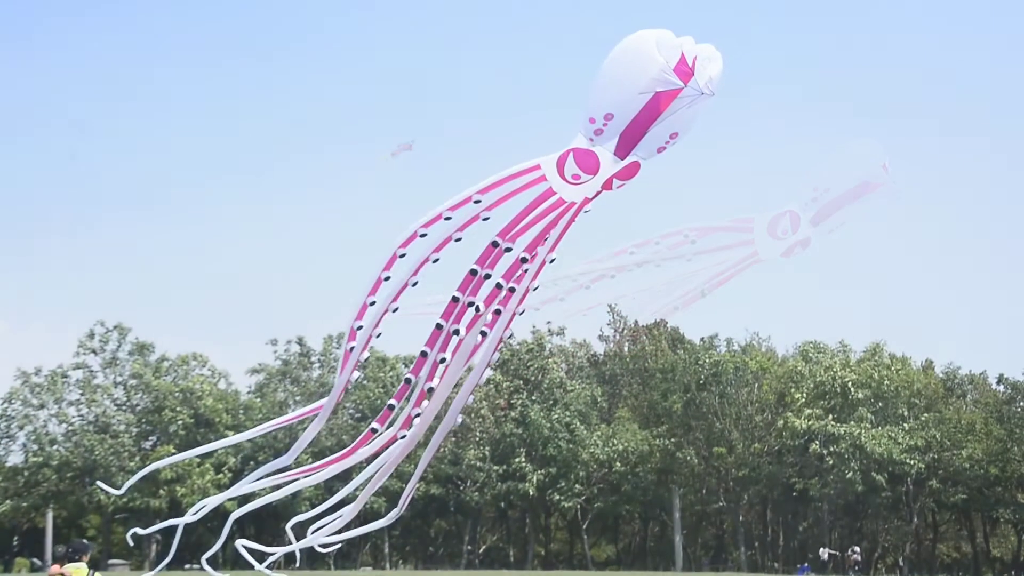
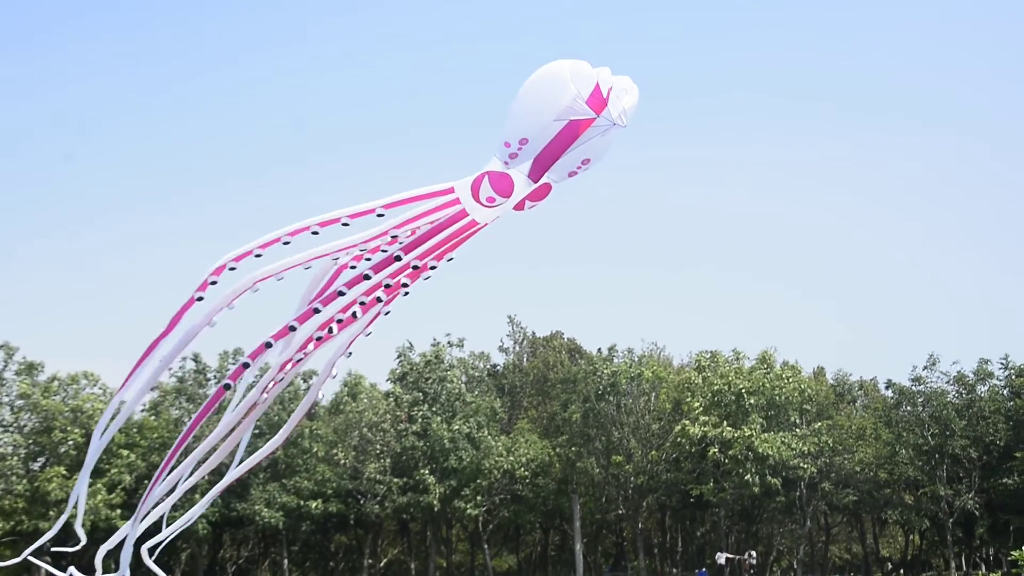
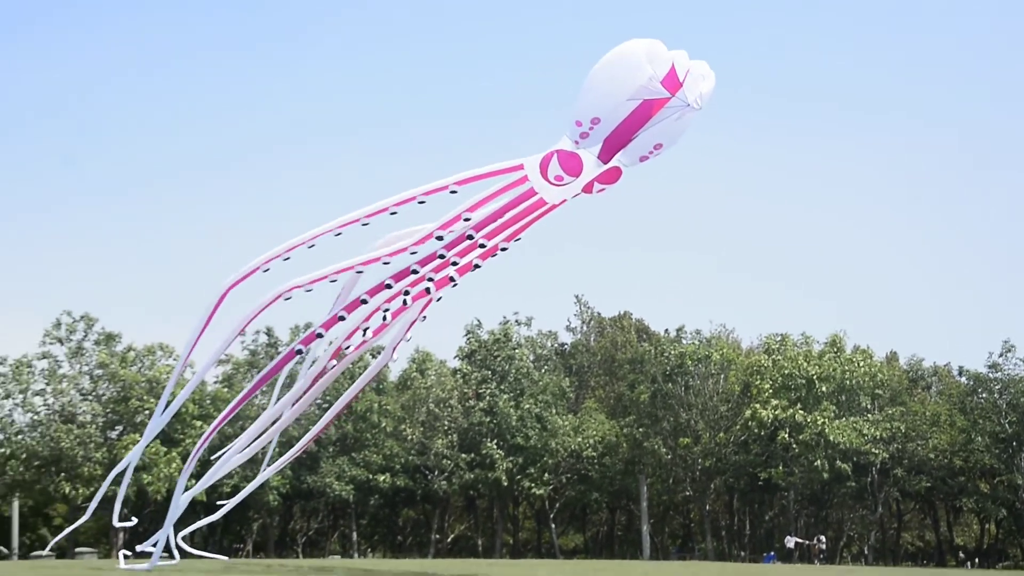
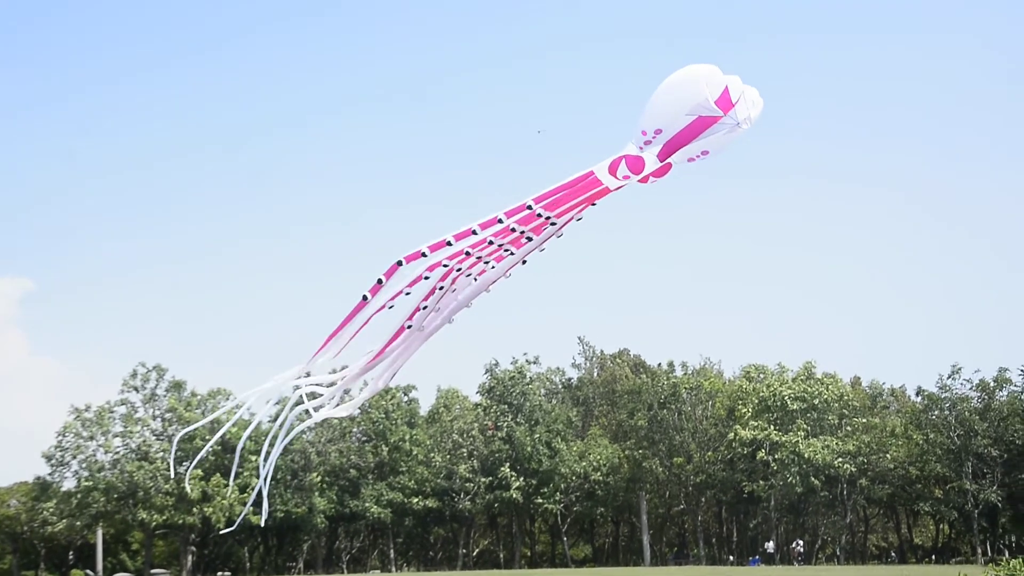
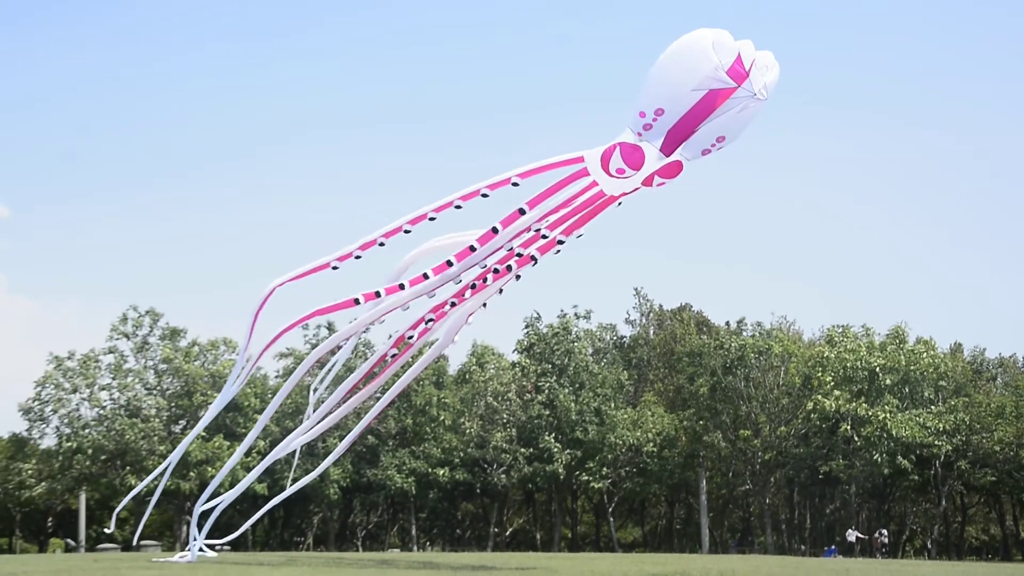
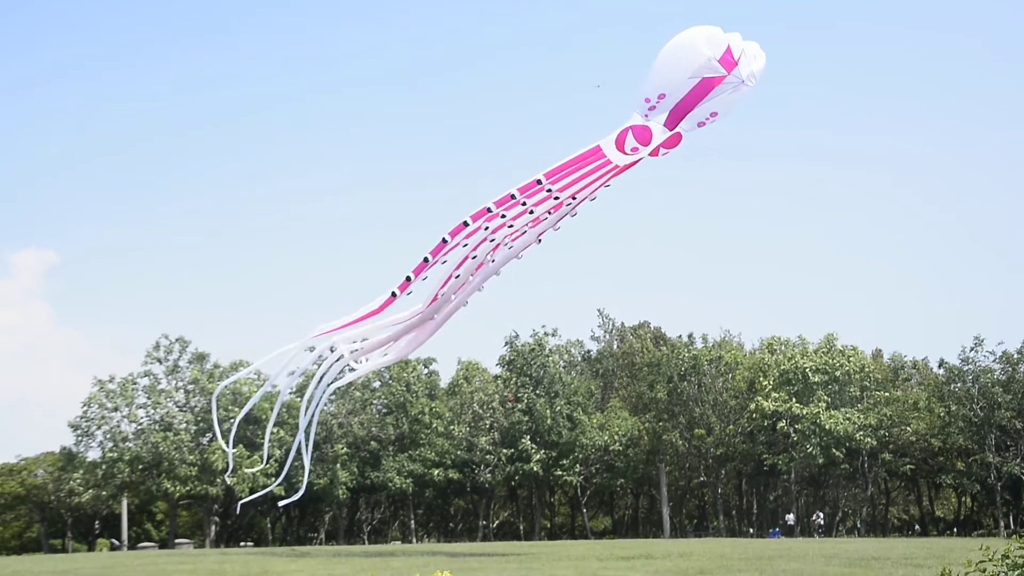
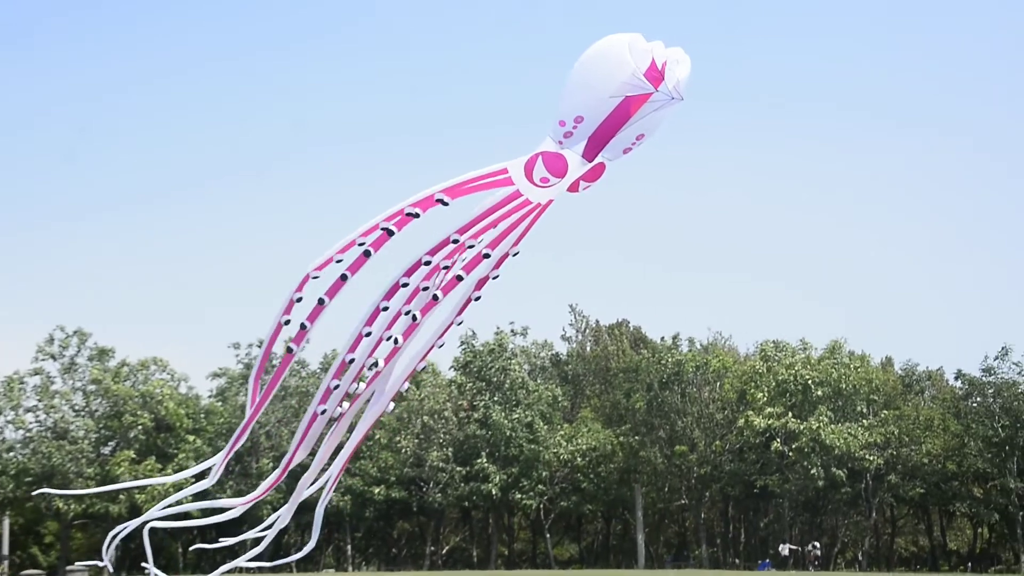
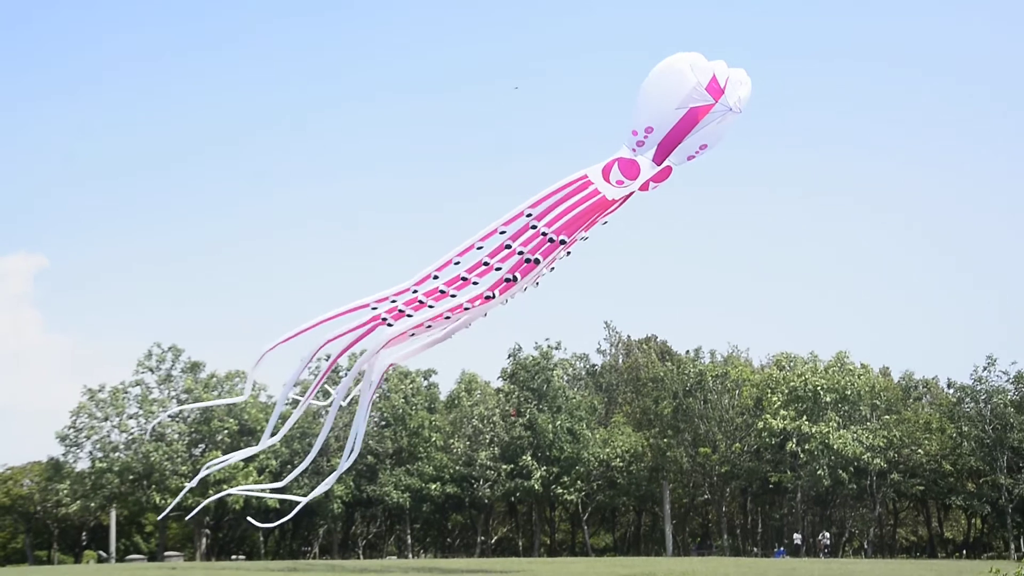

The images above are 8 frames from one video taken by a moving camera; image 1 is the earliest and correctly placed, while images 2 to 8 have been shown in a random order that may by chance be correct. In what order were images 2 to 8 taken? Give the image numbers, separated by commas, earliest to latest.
7, 2, 3, 5, 8, 6, 4
